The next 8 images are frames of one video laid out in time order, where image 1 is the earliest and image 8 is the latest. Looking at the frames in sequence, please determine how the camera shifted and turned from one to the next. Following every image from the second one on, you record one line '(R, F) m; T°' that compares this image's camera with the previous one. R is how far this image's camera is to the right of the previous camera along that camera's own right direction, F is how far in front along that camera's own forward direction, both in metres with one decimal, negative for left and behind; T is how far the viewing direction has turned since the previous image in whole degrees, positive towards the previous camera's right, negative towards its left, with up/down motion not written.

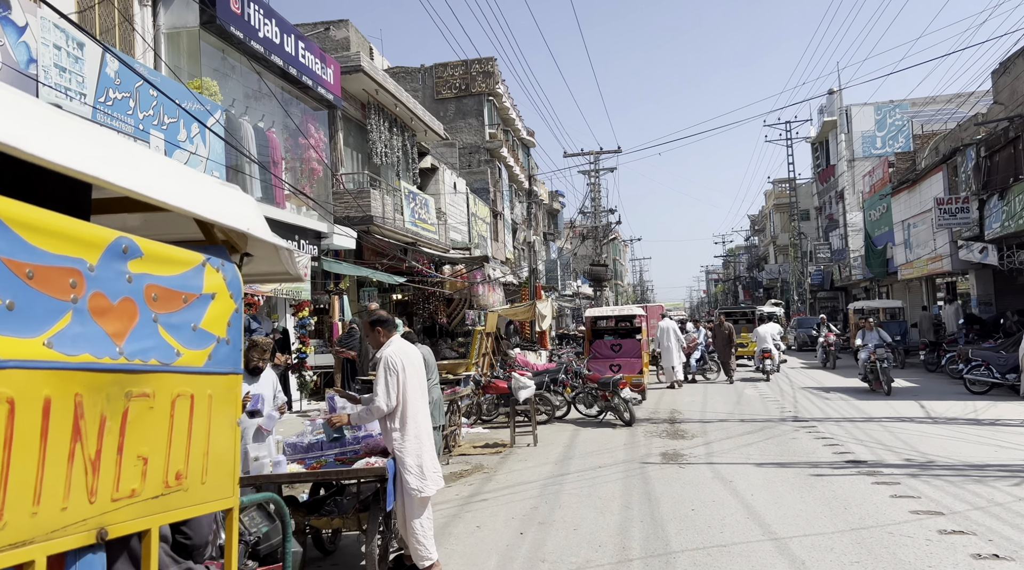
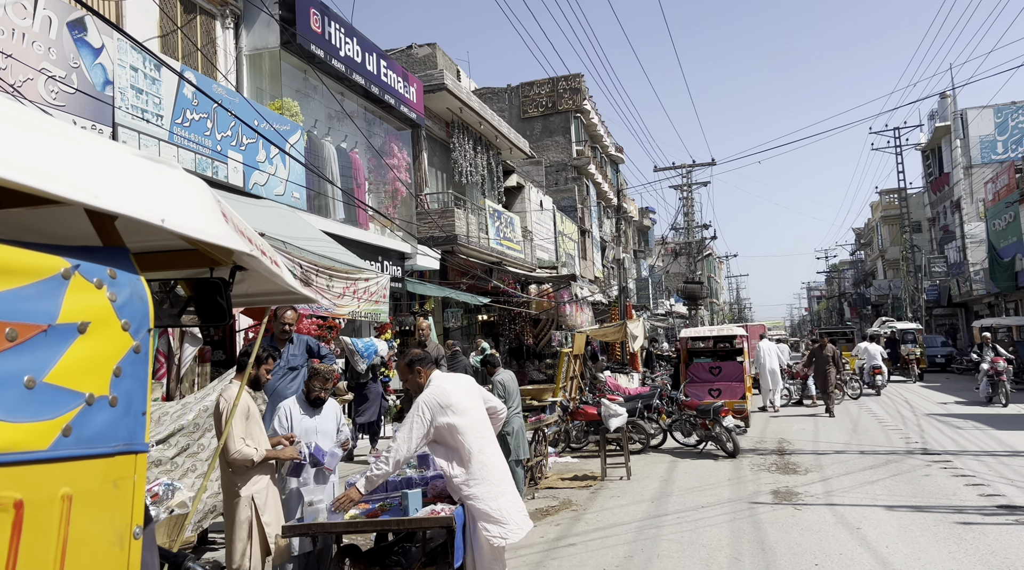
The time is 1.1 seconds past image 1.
(0.0, +0.7) m; -6°
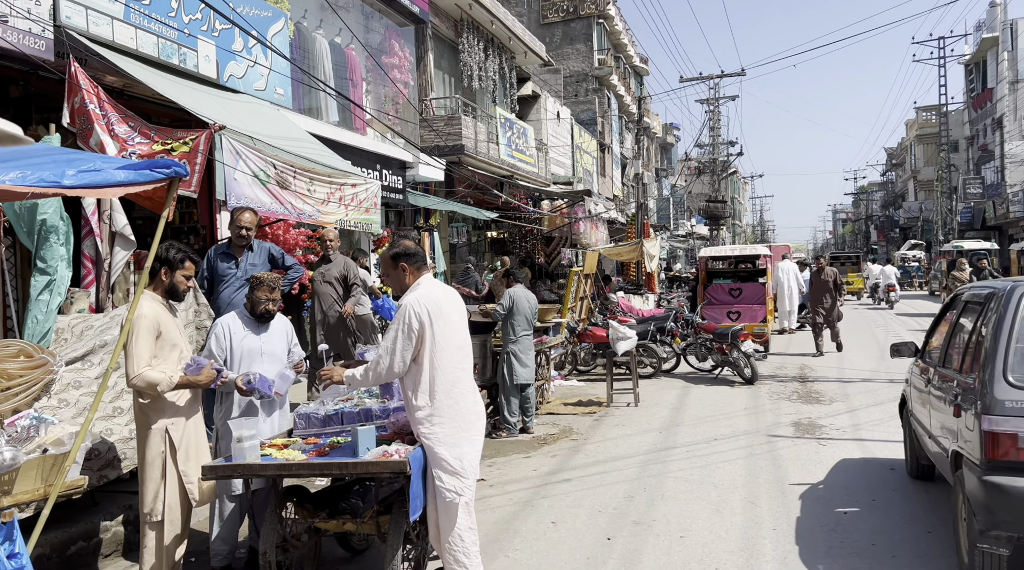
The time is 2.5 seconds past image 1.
(+0.2, +0.9) m; -1°
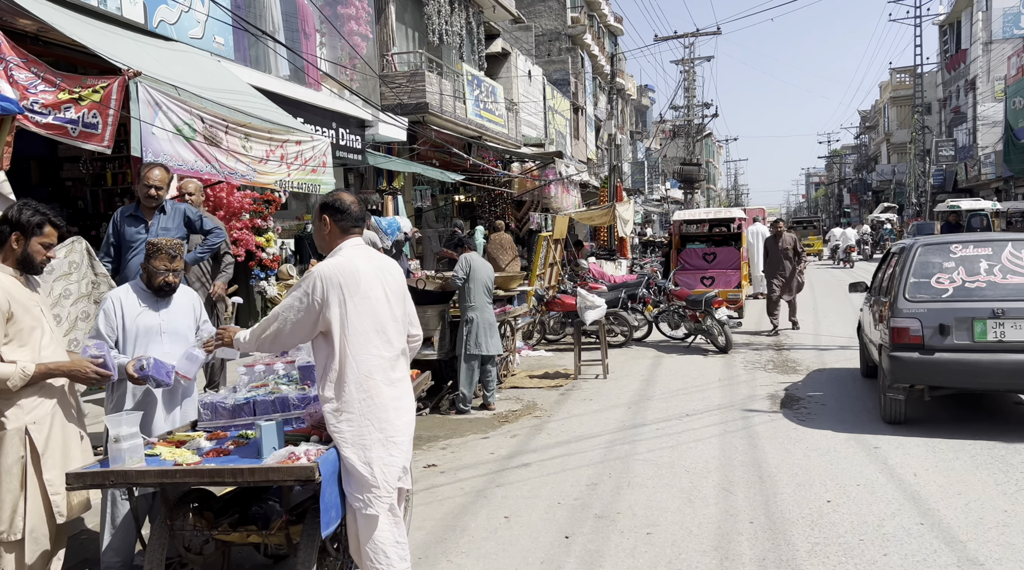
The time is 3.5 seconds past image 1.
(+0.2, +0.6) m; +2°
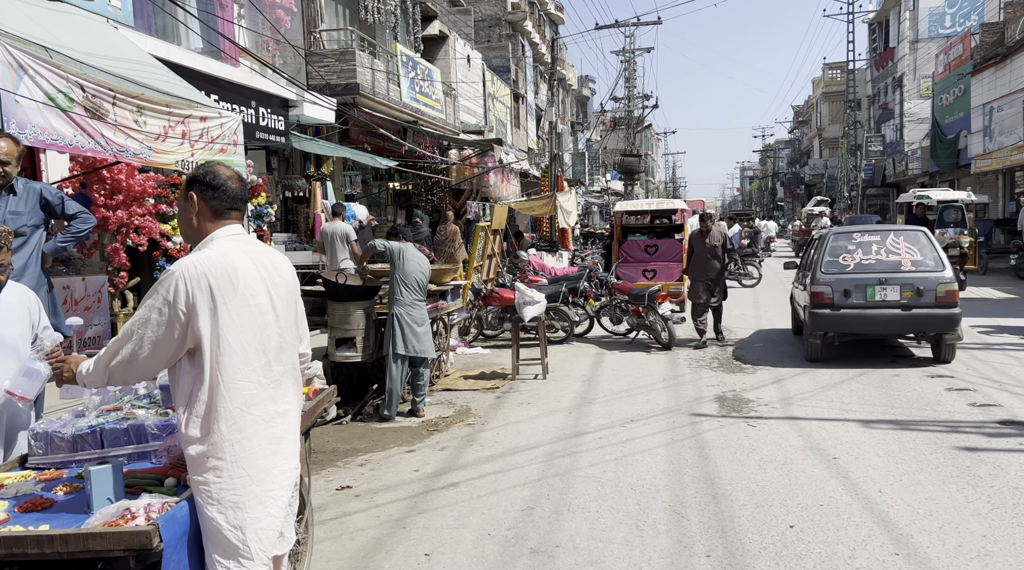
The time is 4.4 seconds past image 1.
(+0.1, +0.7) m; +4°
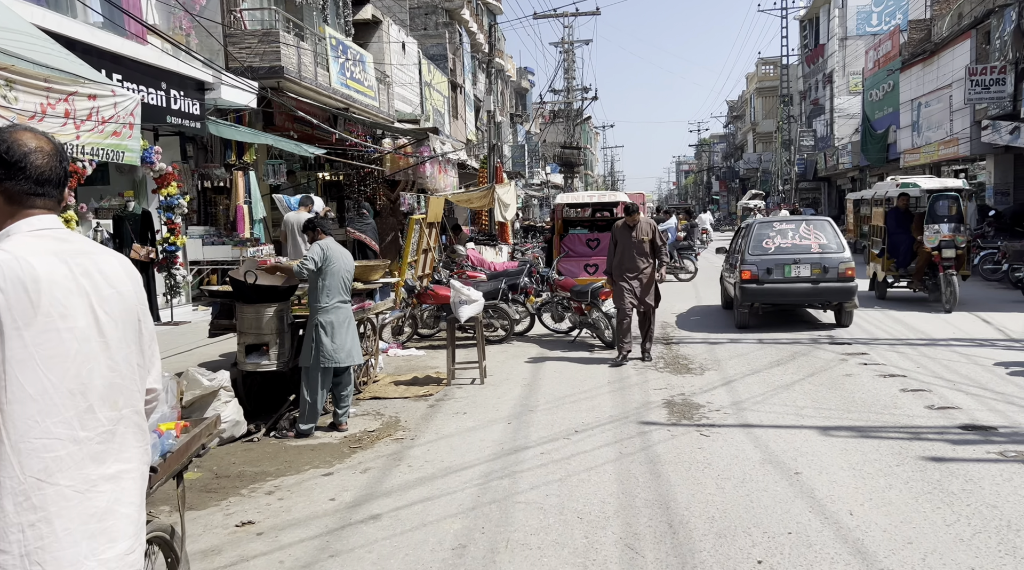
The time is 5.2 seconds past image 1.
(+0.1, +0.6) m; +4°
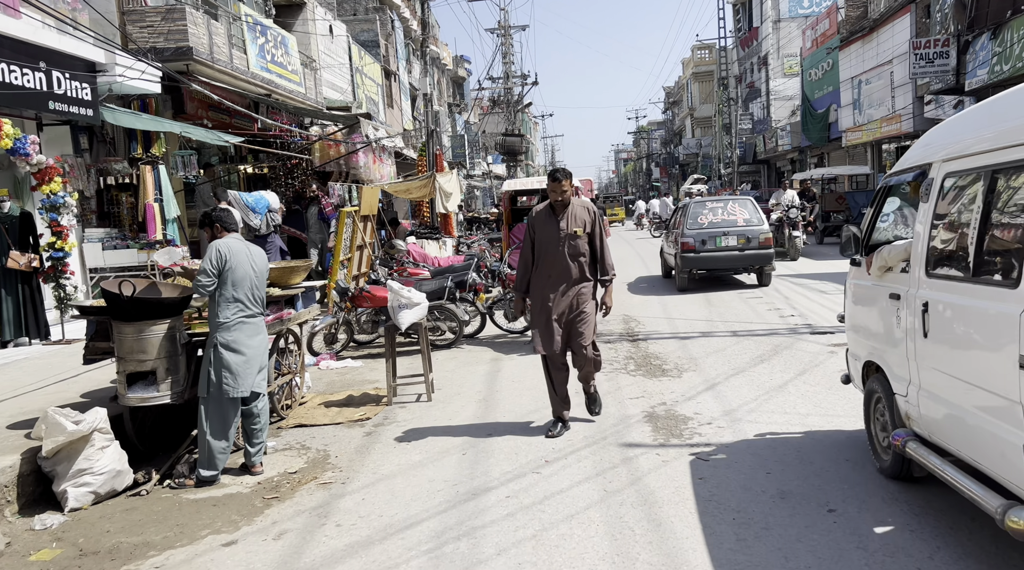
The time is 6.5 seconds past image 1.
(0.0, +1.2) m; +4°
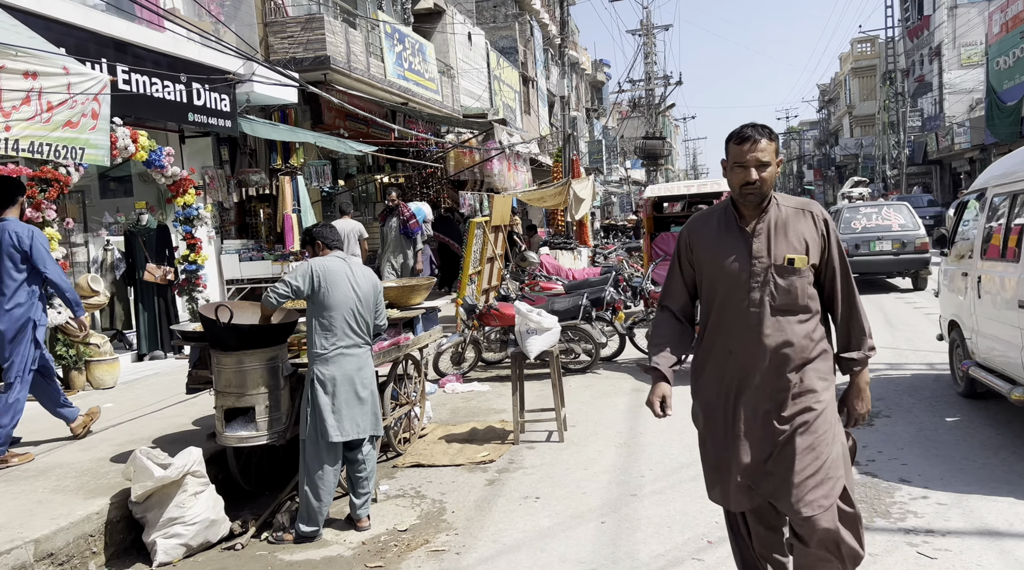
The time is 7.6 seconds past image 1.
(-0.1, +0.9) m; -9°
